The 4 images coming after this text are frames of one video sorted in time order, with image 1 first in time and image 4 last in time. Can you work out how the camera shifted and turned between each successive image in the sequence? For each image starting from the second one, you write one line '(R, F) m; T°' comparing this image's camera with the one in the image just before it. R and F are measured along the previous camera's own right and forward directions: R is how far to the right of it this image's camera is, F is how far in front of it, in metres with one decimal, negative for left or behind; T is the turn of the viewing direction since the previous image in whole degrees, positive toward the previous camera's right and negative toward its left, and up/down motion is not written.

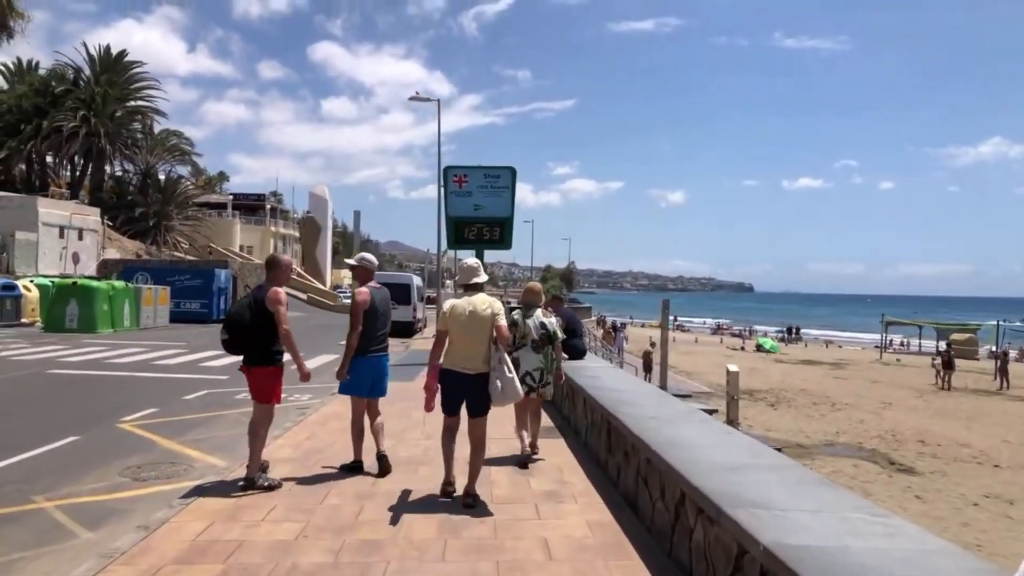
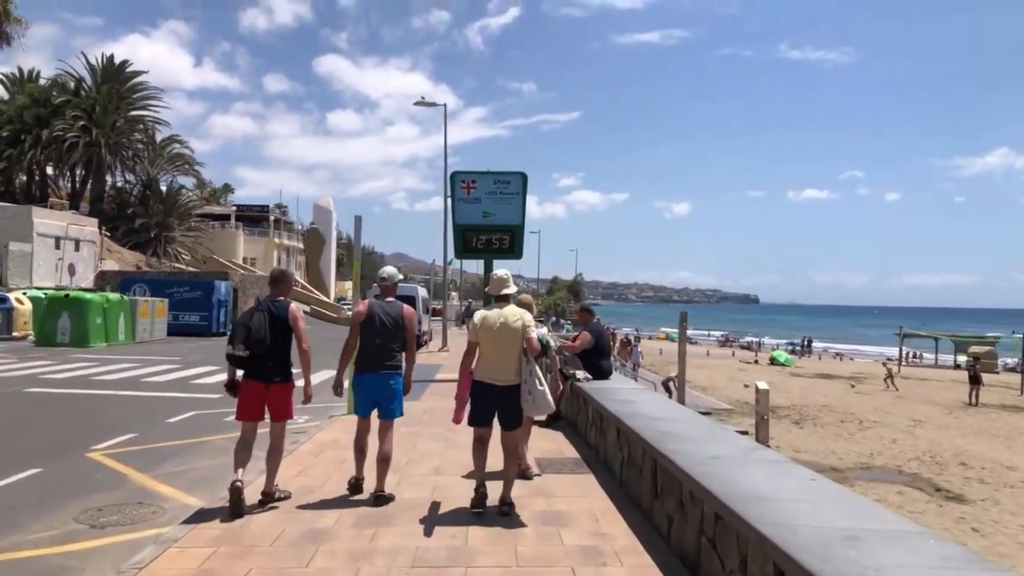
(-0.1, +1.1) m; 0°
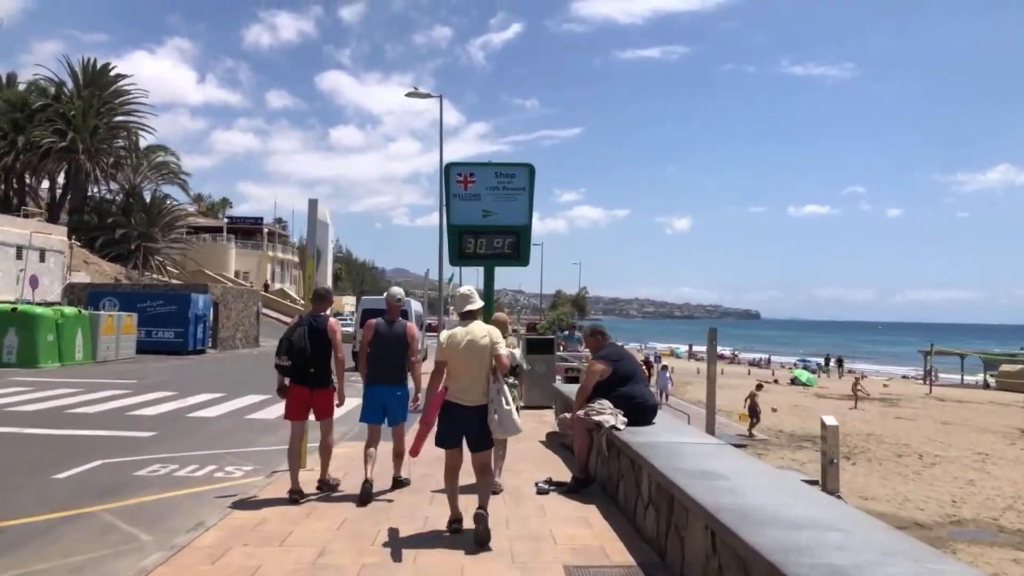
(-0.1, +2.9) m; 0°
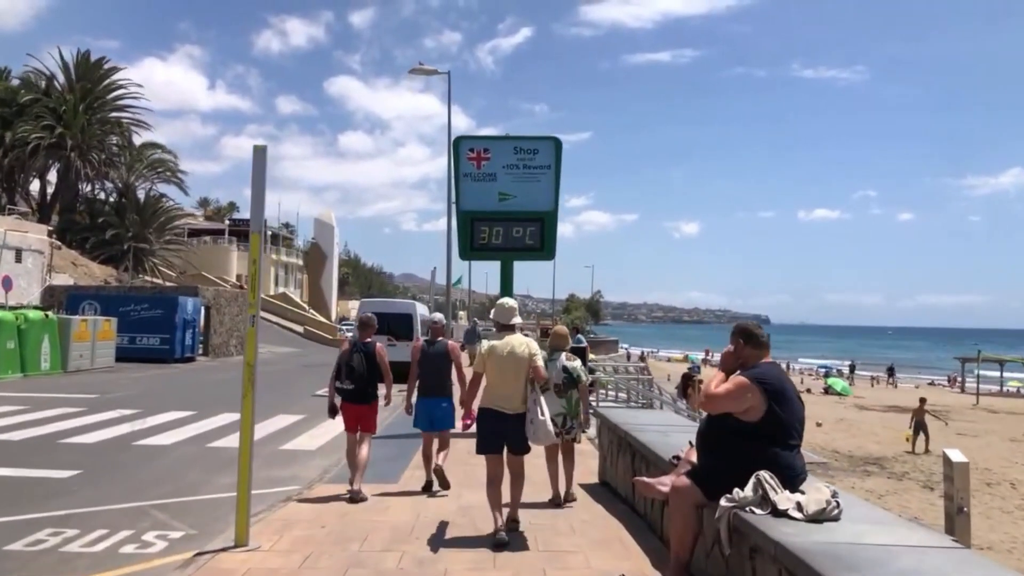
(-0.2, +2.7) m; -1°
